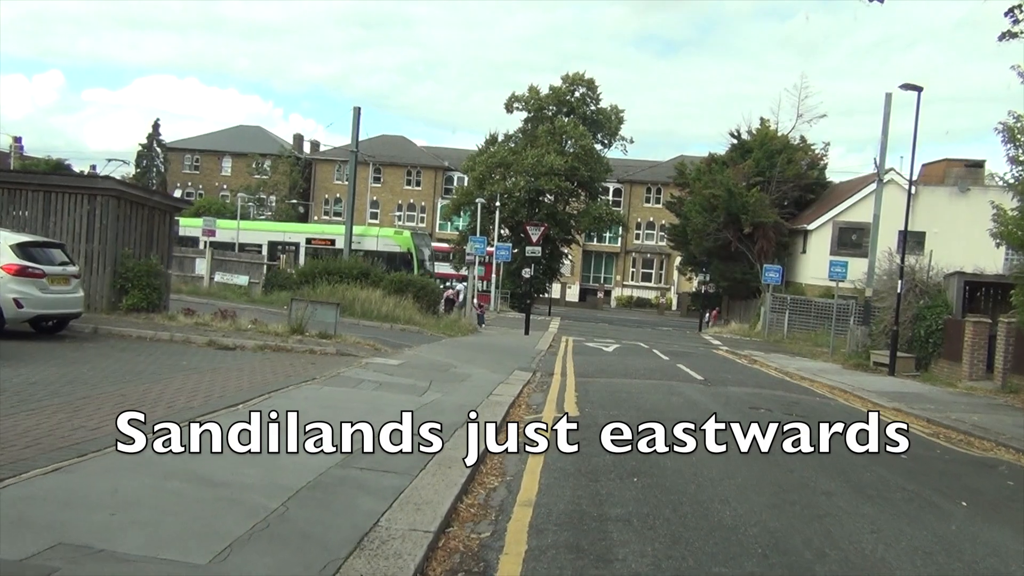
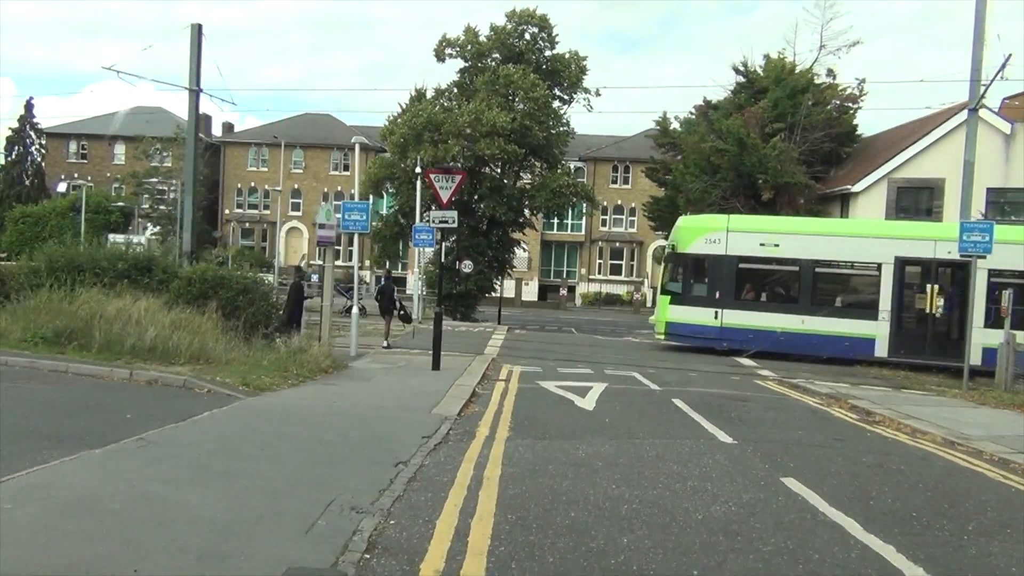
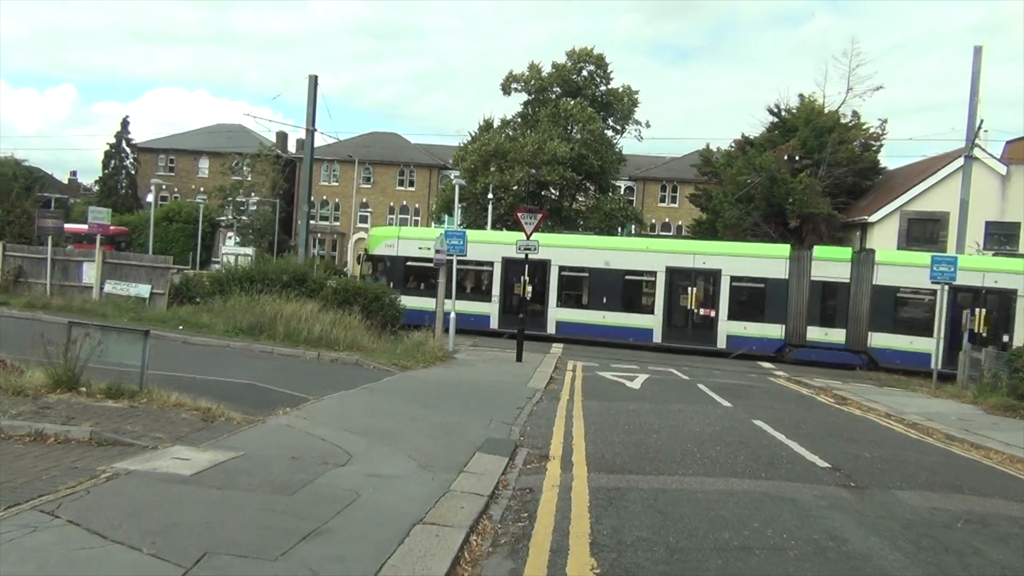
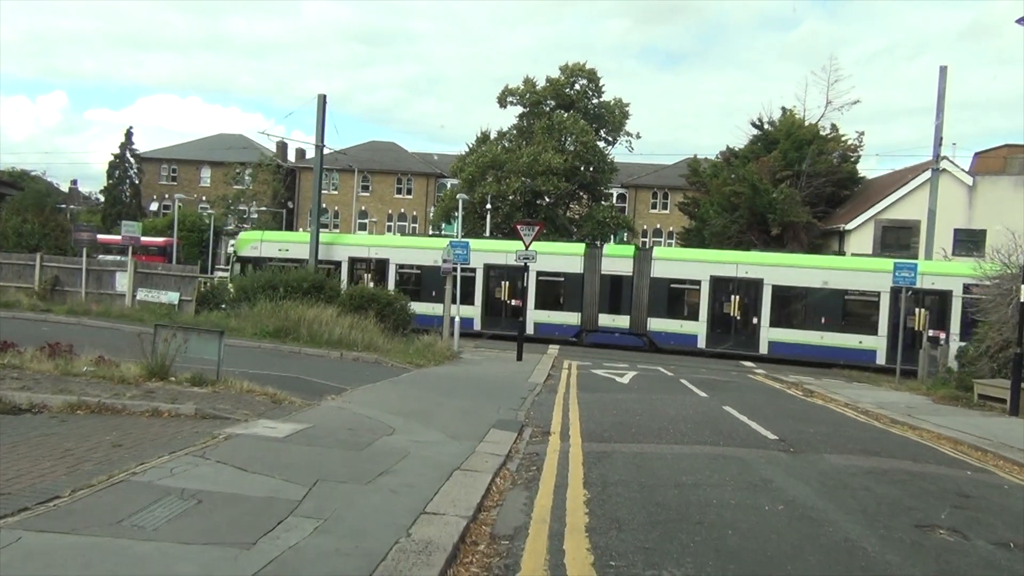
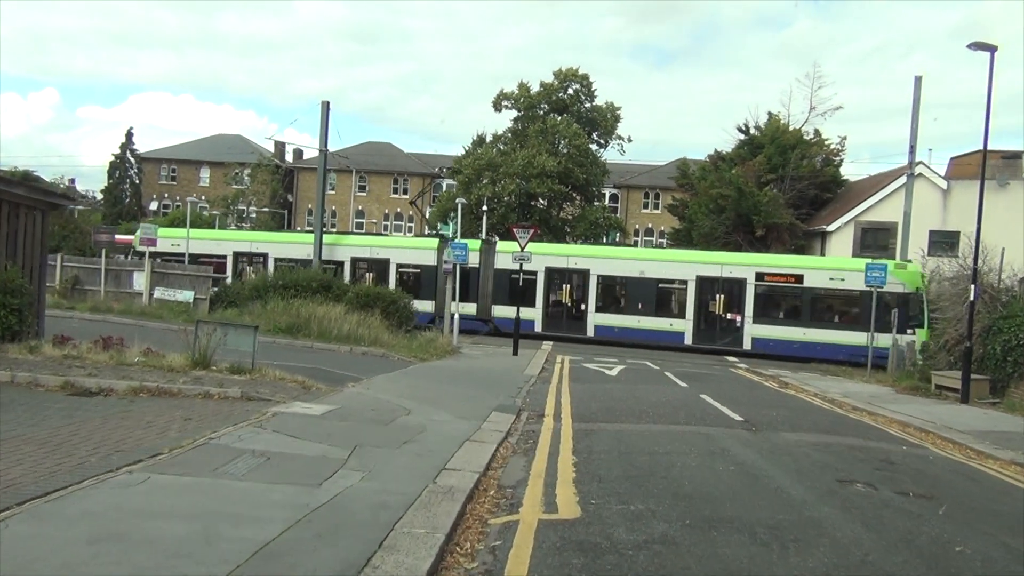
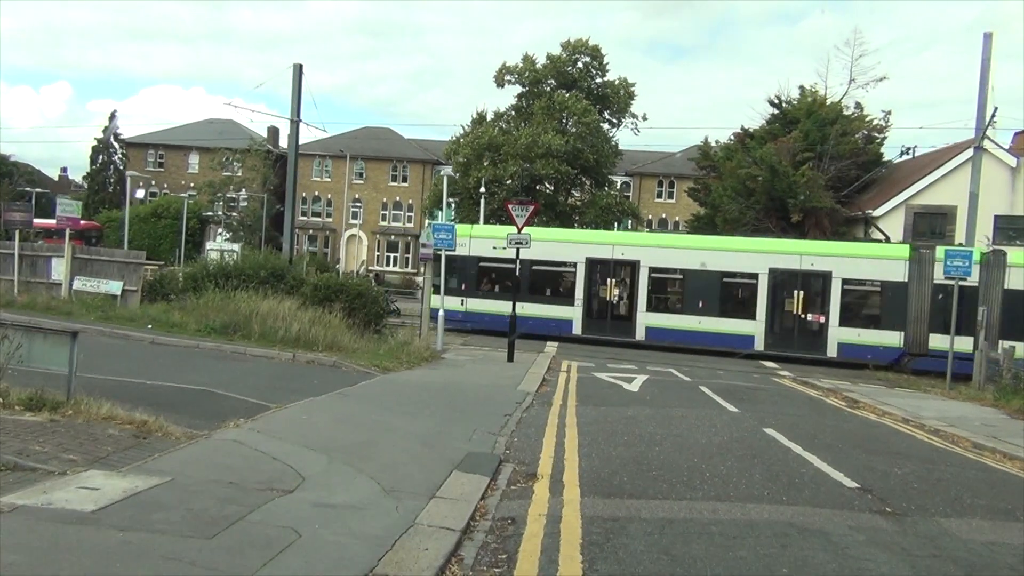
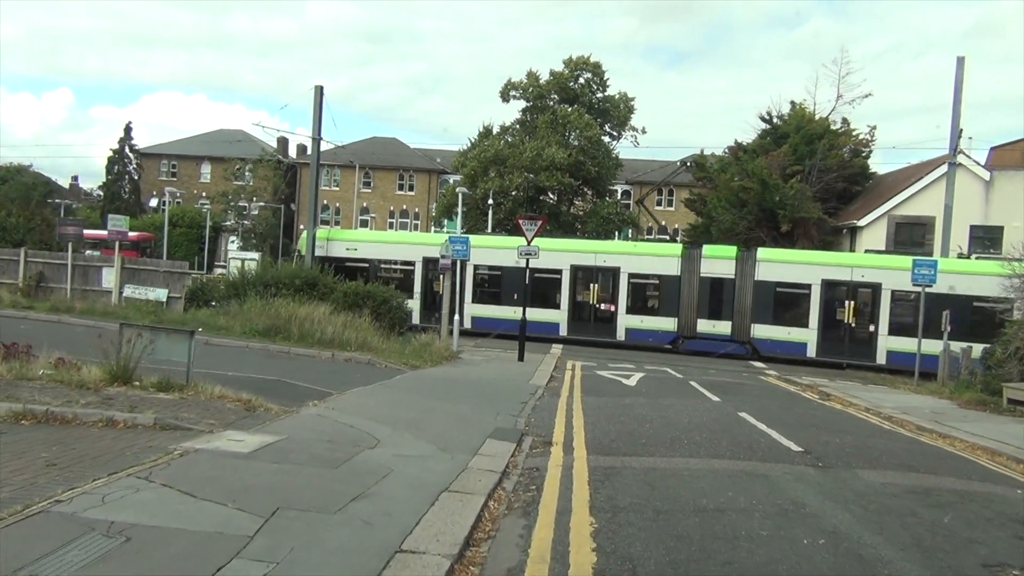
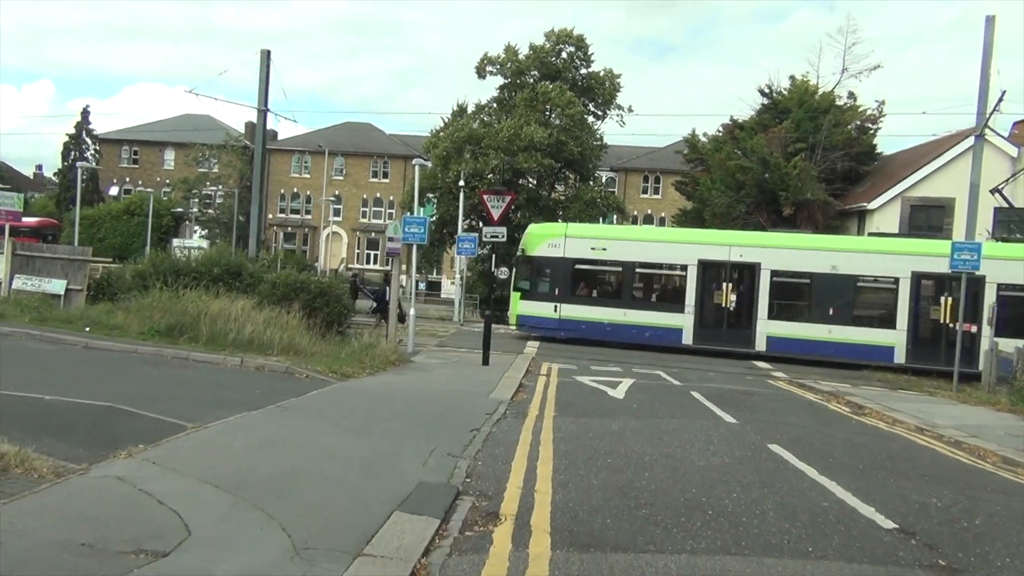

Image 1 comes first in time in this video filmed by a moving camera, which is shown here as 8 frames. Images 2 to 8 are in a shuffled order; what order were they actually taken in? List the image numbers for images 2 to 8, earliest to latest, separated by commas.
5, 4, 7, 3, 6, 8, 2
